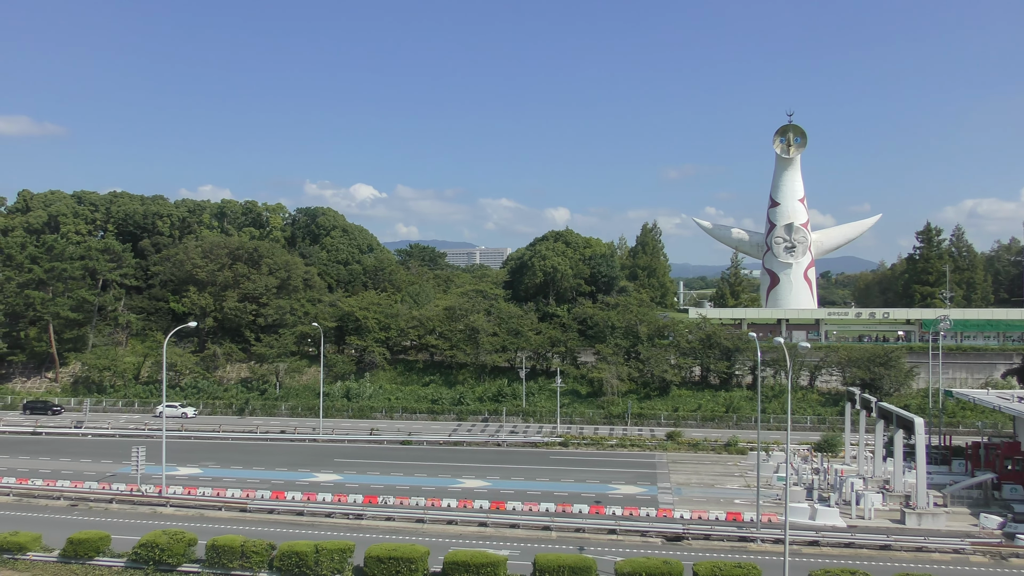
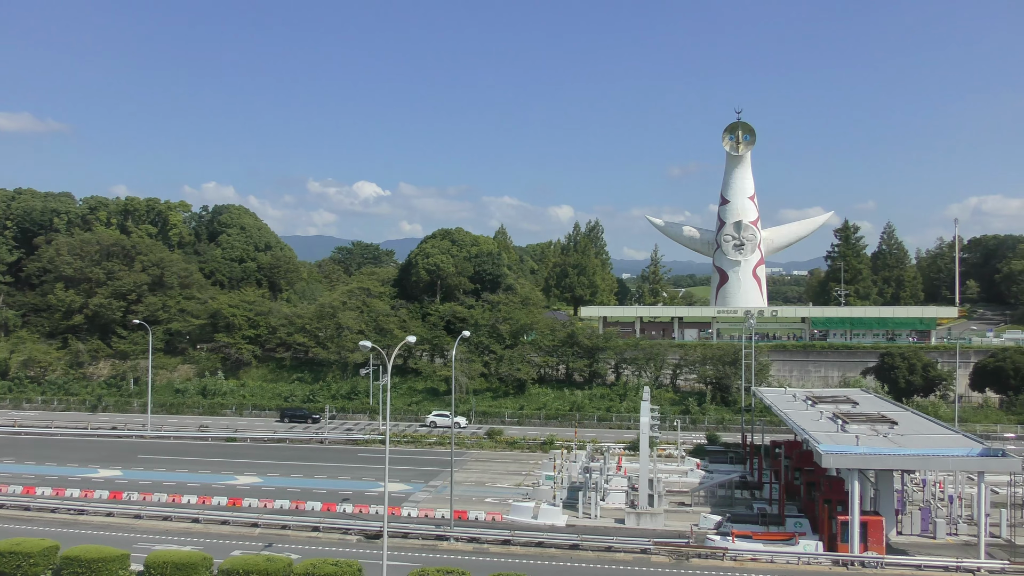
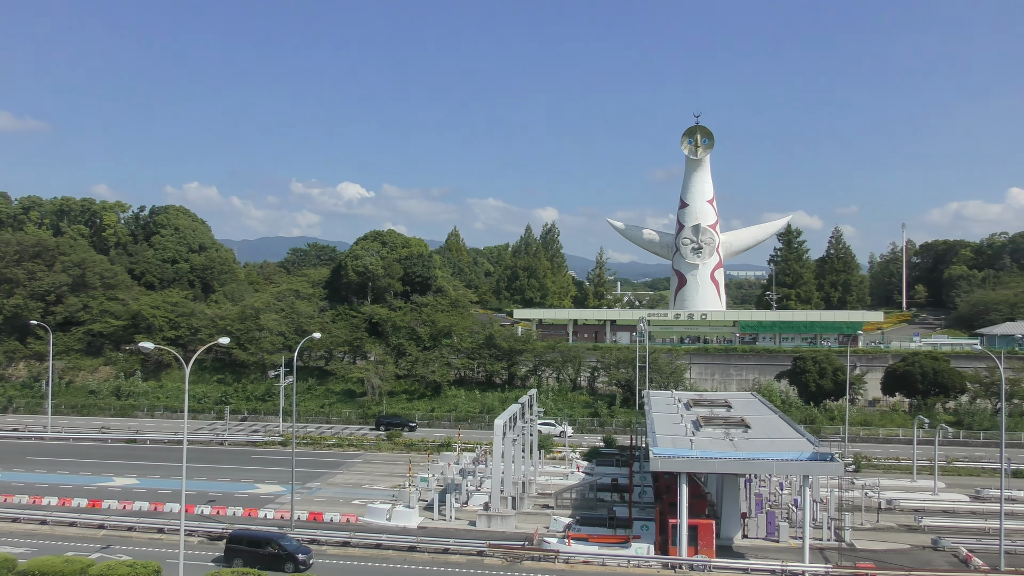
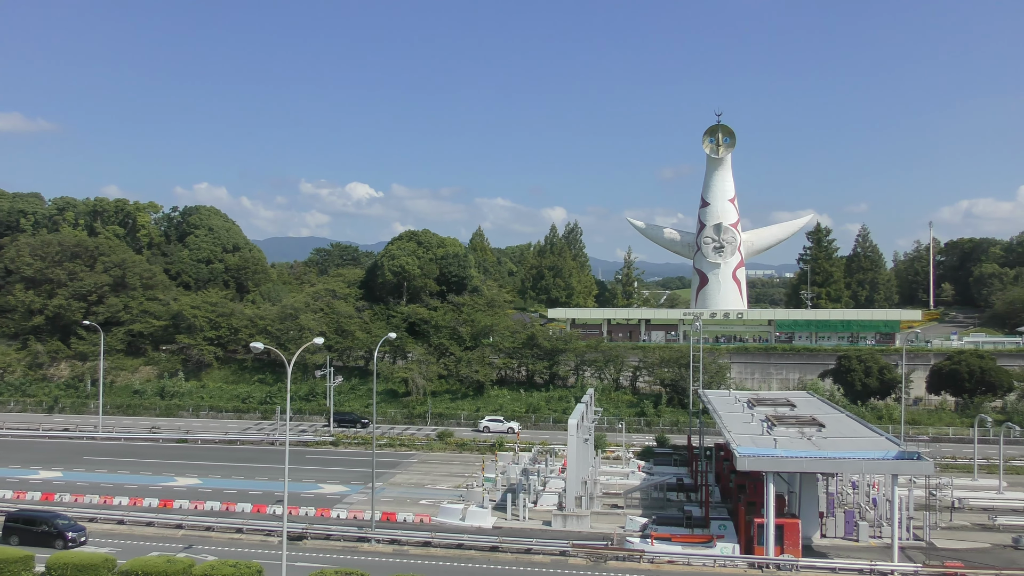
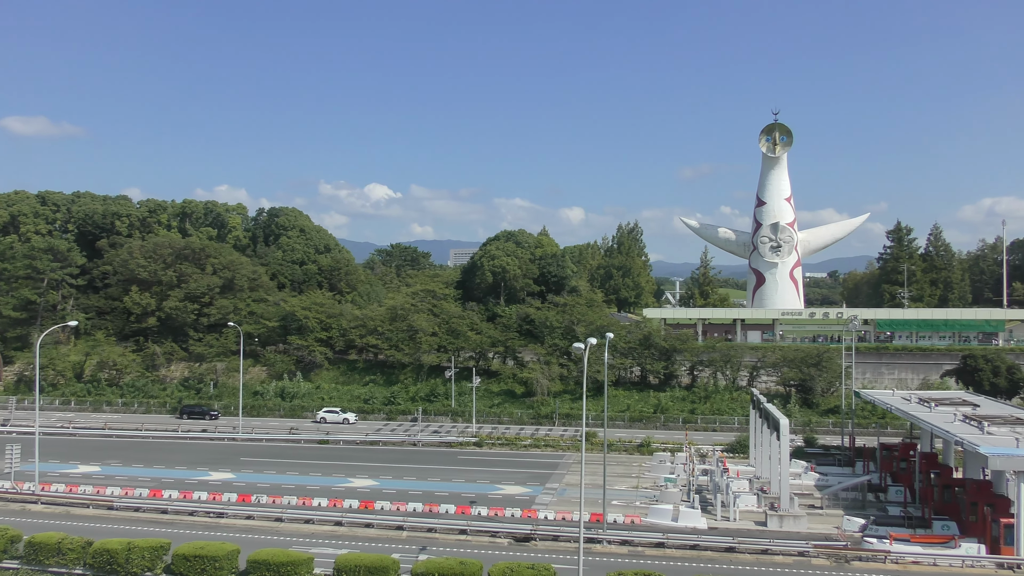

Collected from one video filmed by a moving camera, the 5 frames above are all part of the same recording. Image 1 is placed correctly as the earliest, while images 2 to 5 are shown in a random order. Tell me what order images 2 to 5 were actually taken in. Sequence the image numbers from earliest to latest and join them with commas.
5, 2, 4, 3
